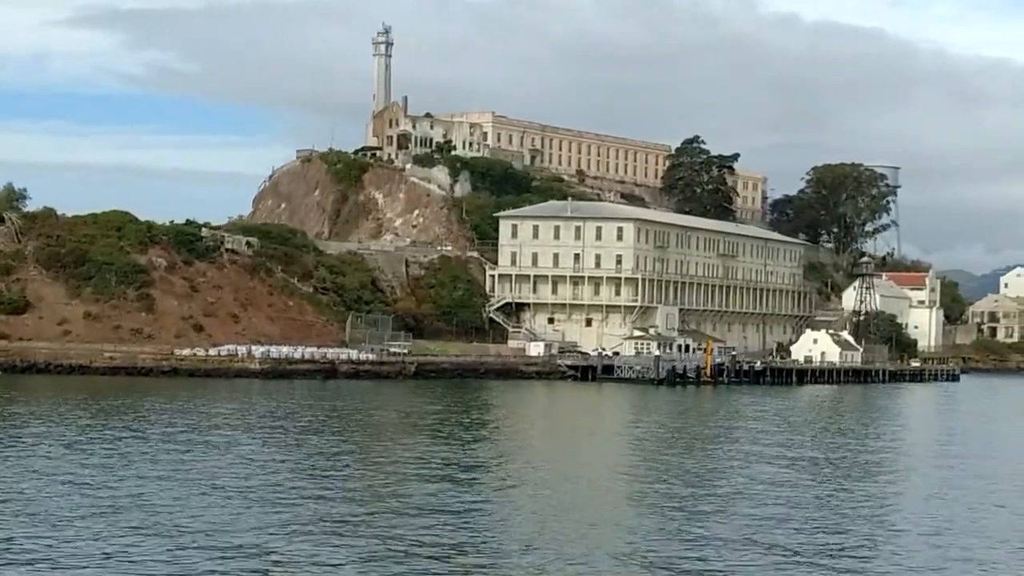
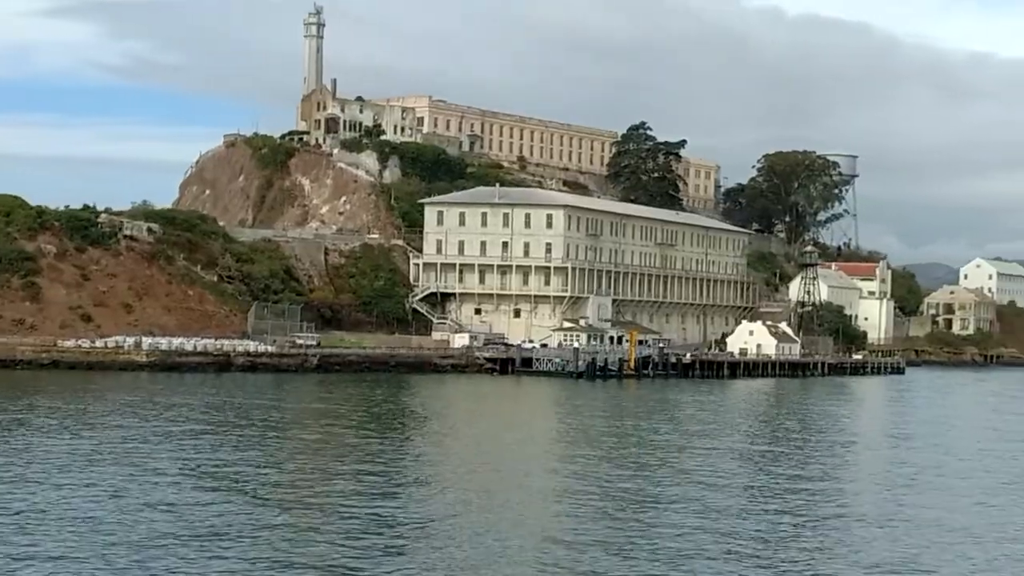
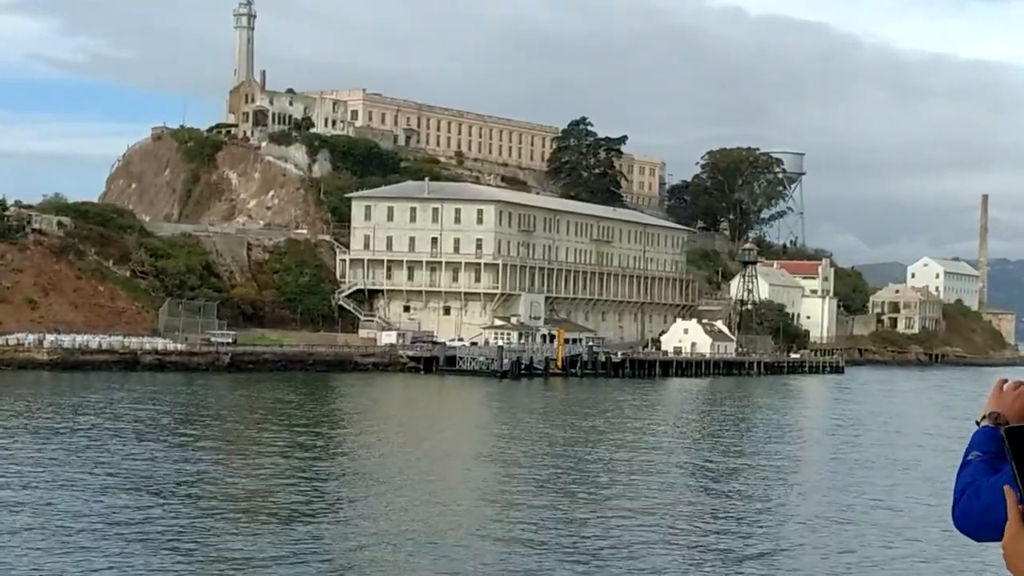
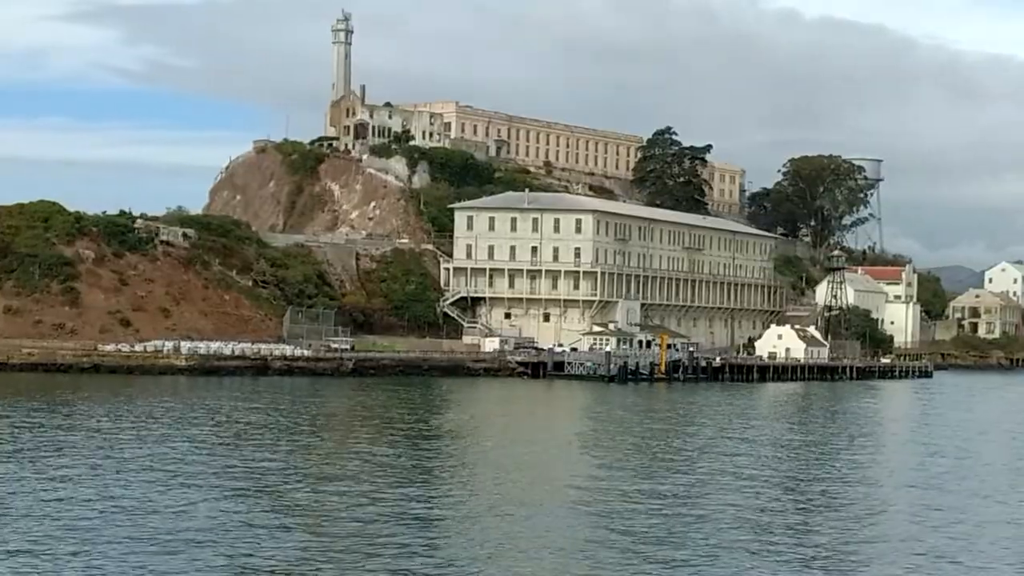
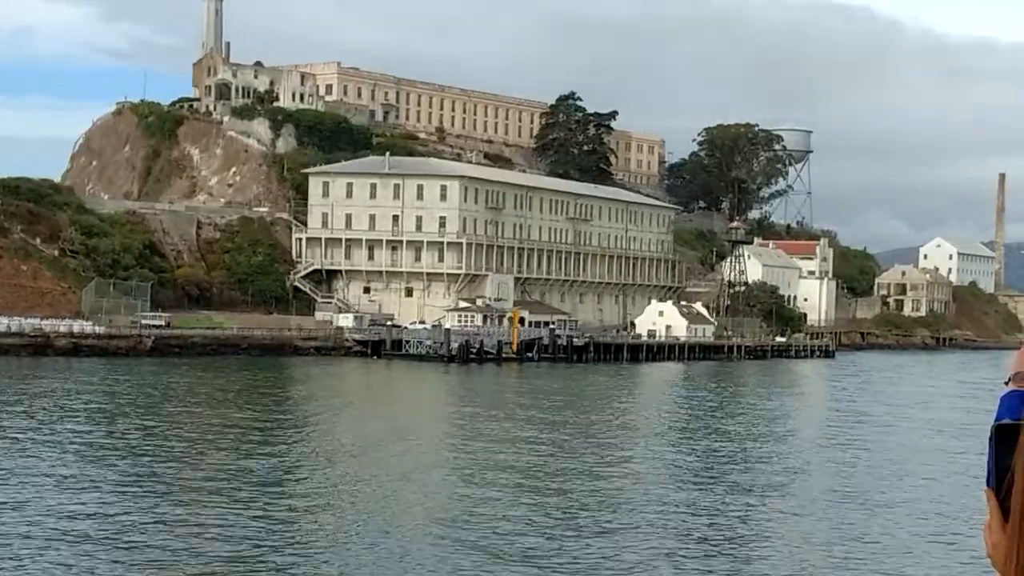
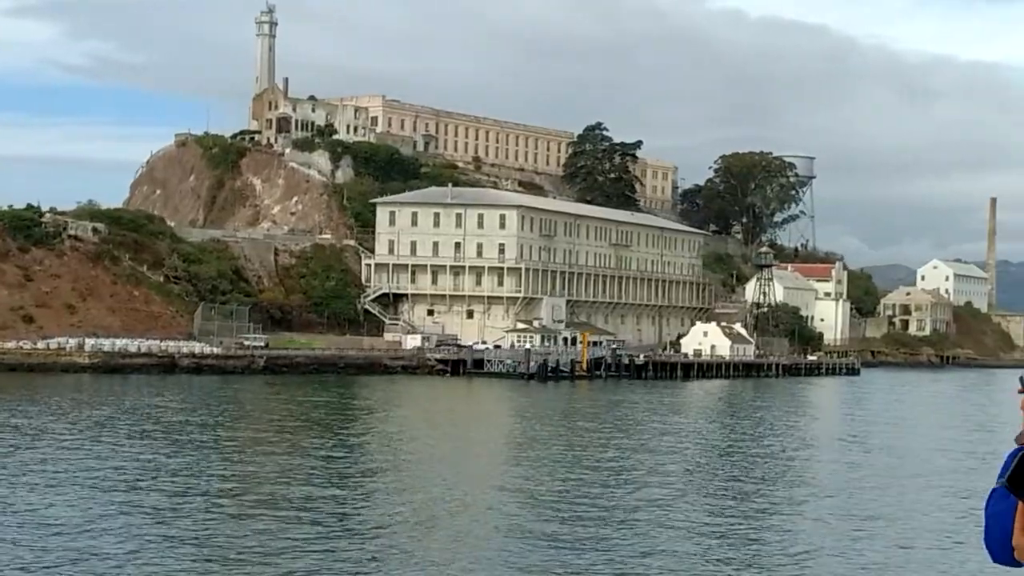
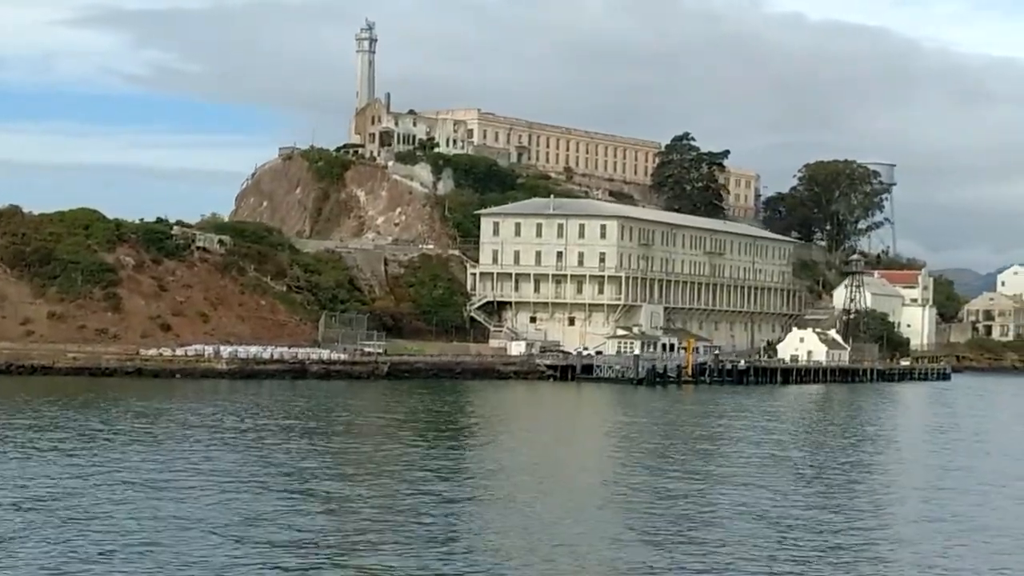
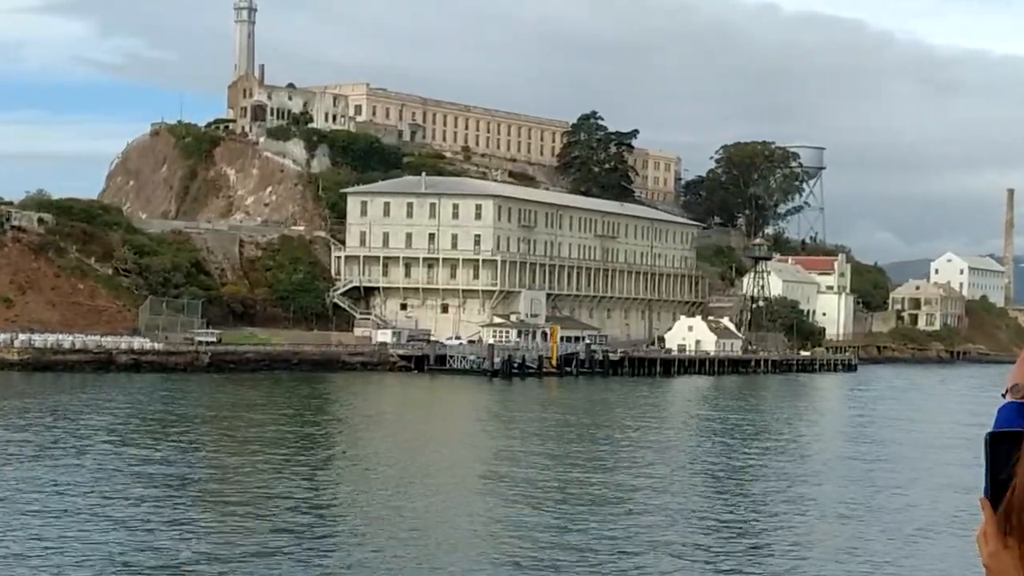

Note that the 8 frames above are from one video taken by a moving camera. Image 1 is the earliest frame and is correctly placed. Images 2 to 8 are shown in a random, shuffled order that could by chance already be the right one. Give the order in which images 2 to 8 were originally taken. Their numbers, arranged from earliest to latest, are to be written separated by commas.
7, 4, 2, 6, 3, 8, 5
